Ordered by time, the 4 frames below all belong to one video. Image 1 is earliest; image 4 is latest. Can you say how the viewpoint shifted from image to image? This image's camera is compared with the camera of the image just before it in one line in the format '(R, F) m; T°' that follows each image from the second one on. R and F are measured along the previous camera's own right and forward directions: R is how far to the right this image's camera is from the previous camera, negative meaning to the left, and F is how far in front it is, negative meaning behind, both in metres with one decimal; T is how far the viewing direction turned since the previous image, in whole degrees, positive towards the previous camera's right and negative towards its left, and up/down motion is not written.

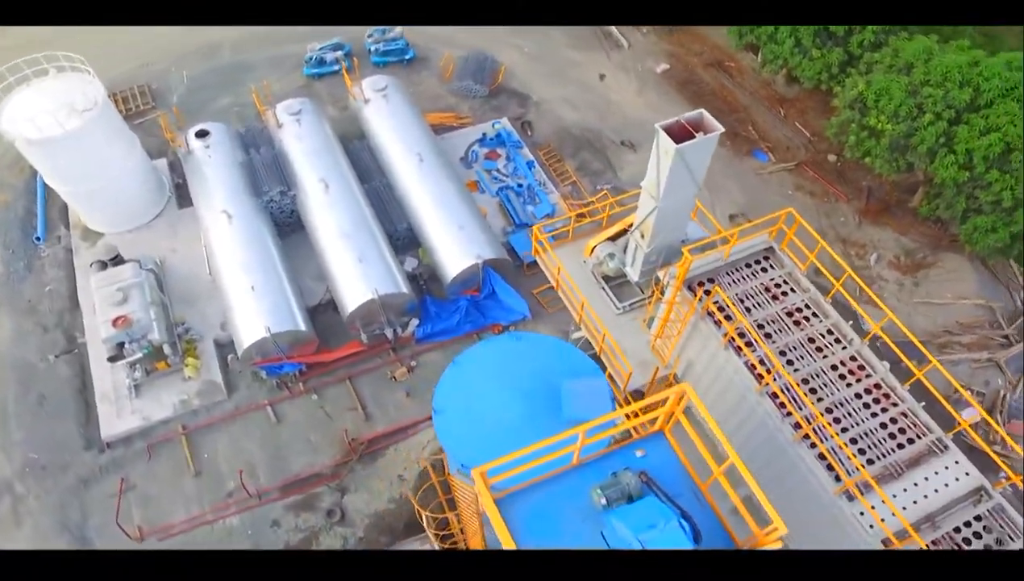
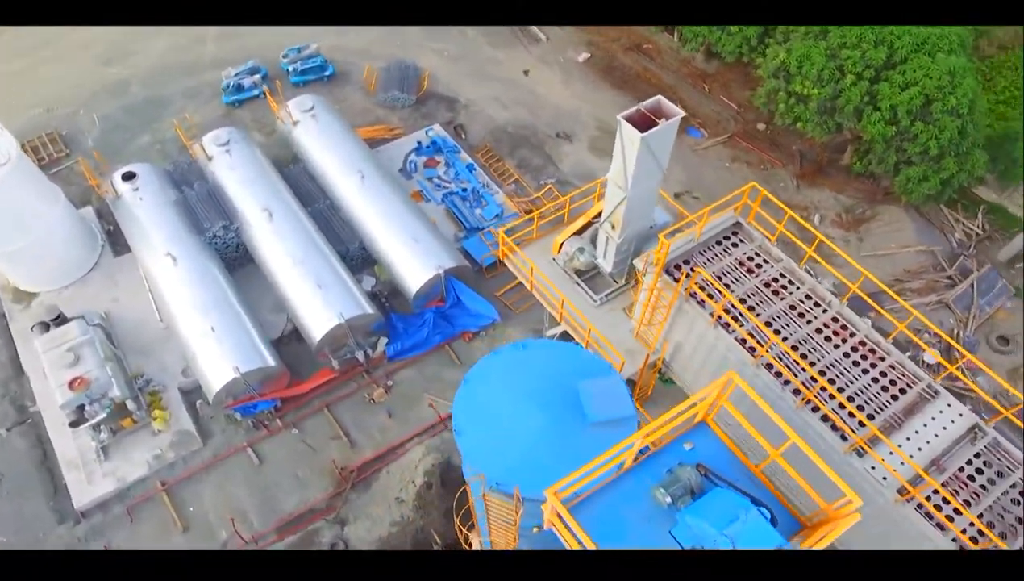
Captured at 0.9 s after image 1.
(-1.0, +0.1) m; +6°
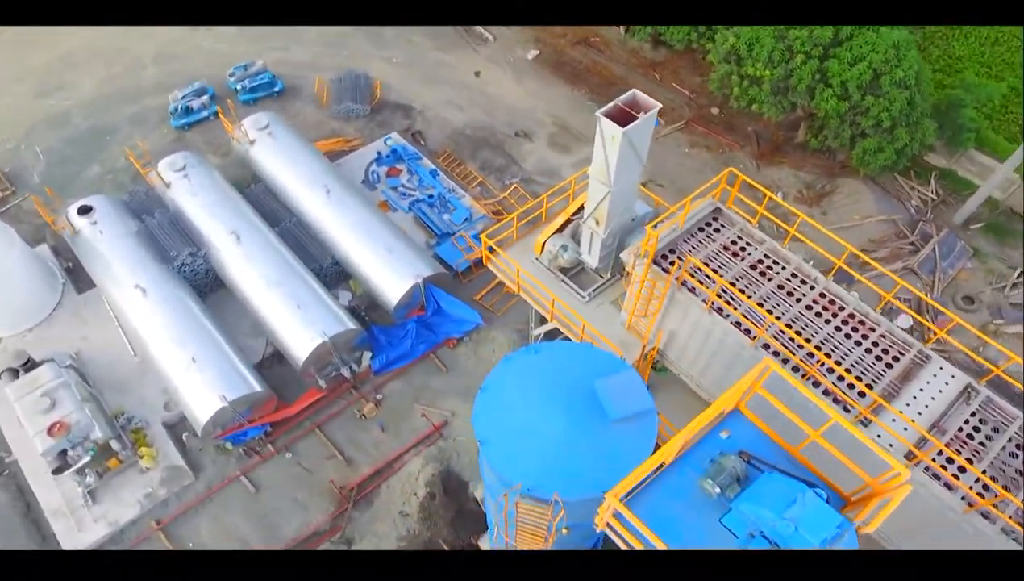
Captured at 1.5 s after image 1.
(-0.7, 0.0) m; +4°
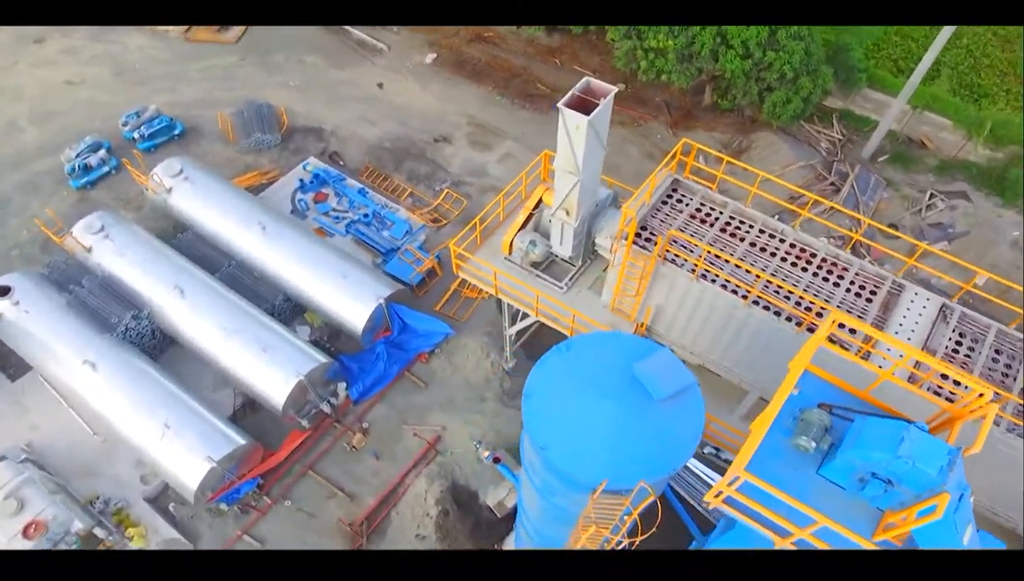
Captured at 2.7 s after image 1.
(-1.6, +0.1) m; +8°
